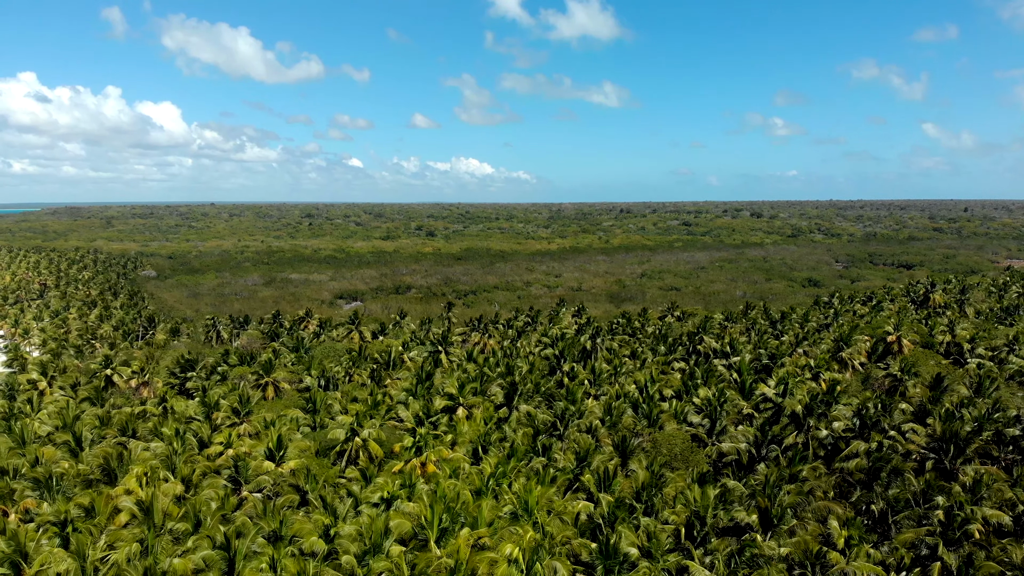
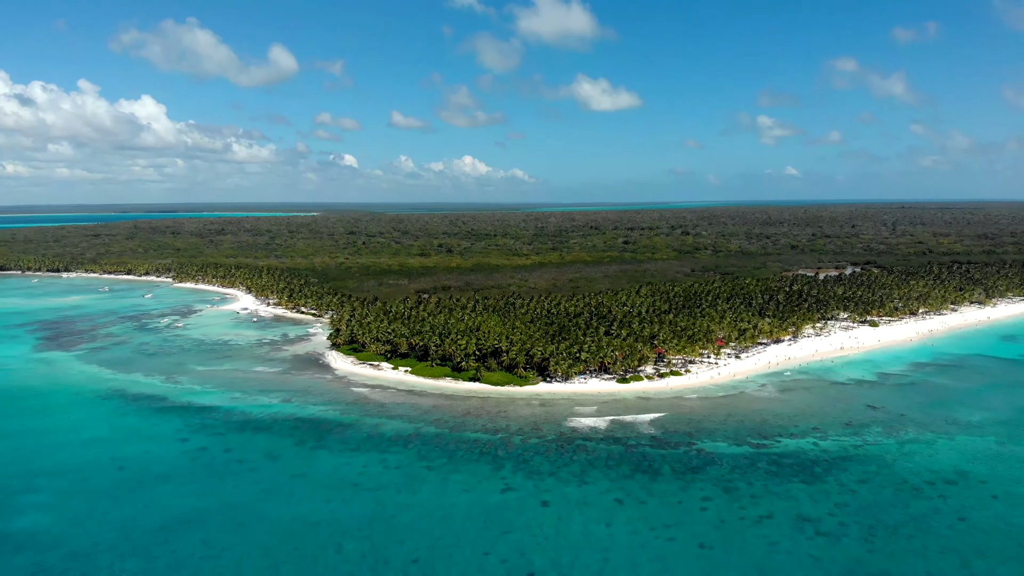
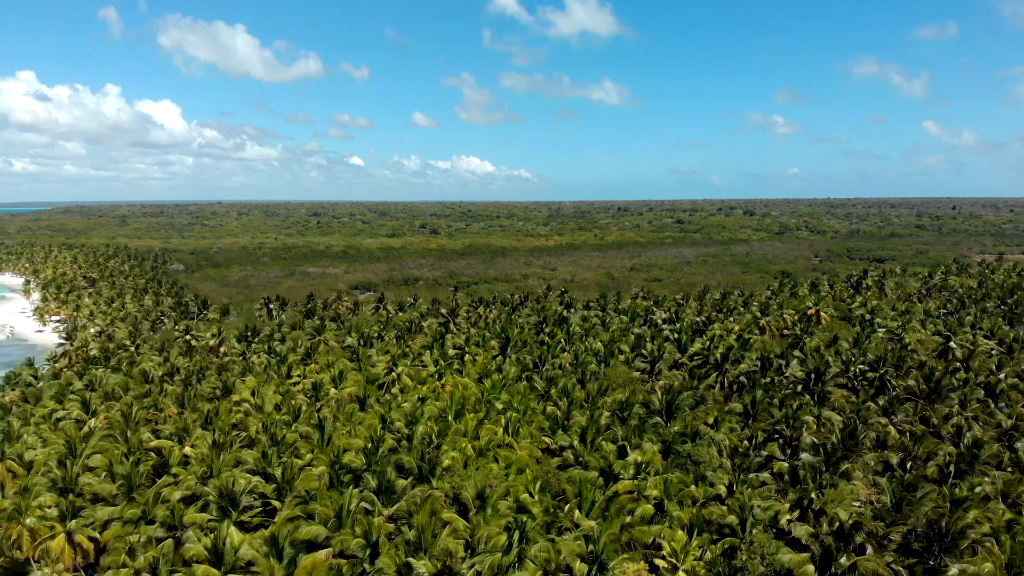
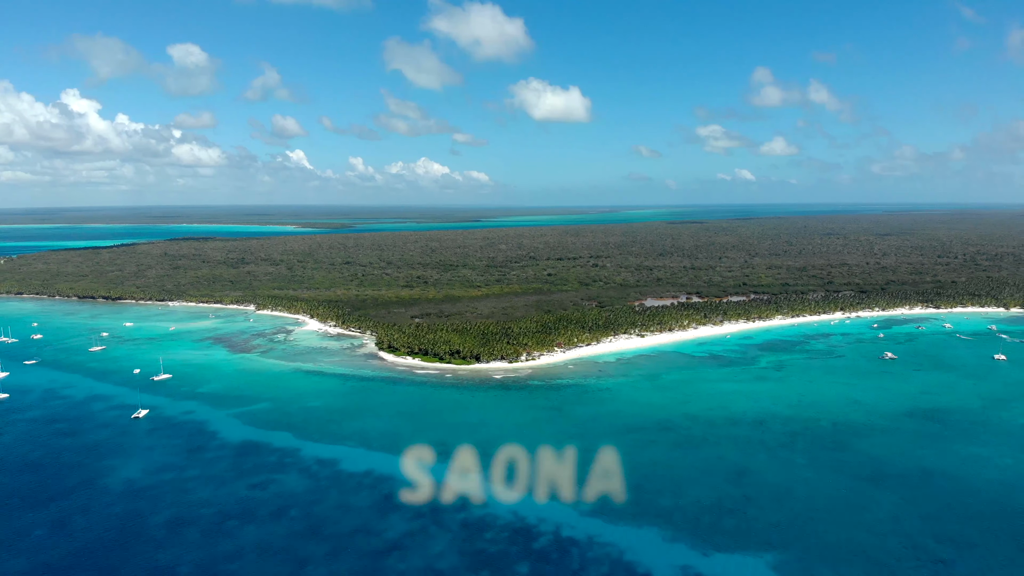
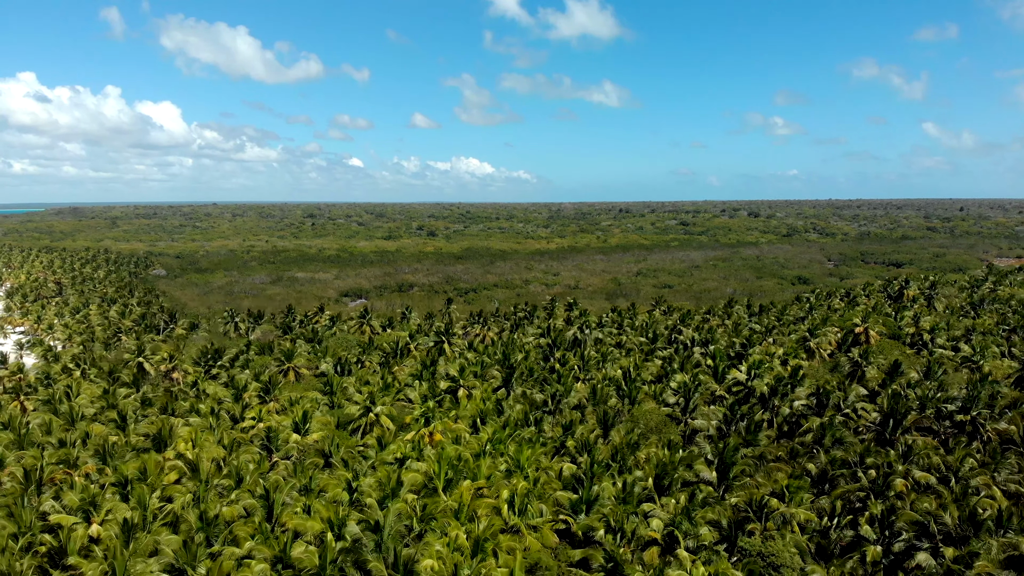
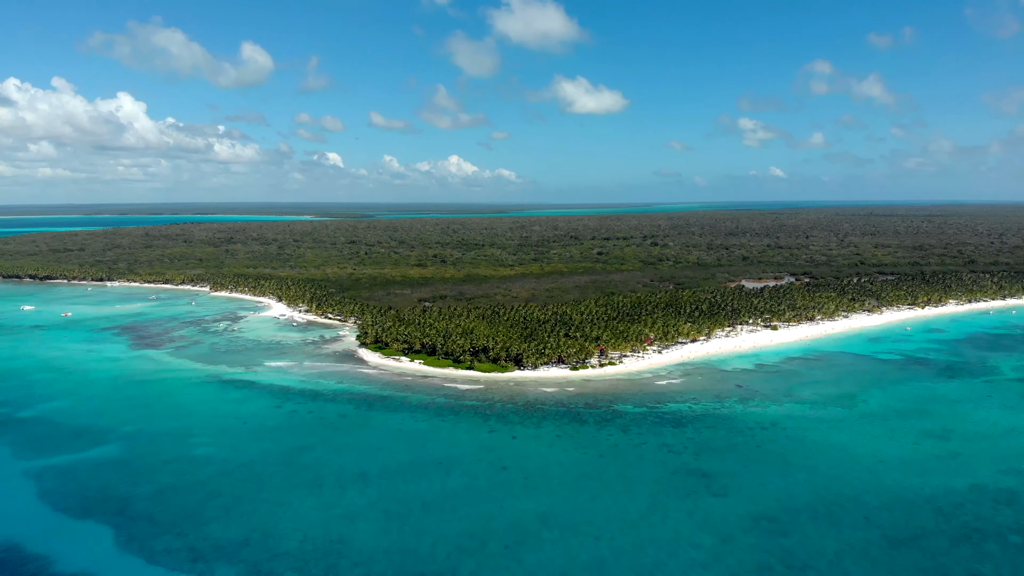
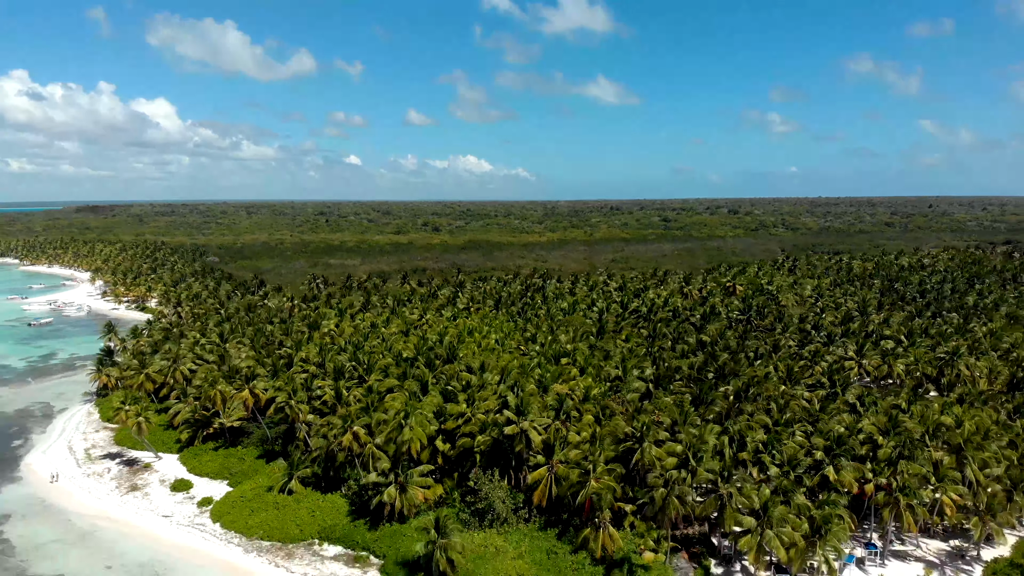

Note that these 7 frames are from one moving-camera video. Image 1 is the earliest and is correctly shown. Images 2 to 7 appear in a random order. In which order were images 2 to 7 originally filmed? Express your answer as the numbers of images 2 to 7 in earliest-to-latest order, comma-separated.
5, 3, 7, 2, 6, 4
